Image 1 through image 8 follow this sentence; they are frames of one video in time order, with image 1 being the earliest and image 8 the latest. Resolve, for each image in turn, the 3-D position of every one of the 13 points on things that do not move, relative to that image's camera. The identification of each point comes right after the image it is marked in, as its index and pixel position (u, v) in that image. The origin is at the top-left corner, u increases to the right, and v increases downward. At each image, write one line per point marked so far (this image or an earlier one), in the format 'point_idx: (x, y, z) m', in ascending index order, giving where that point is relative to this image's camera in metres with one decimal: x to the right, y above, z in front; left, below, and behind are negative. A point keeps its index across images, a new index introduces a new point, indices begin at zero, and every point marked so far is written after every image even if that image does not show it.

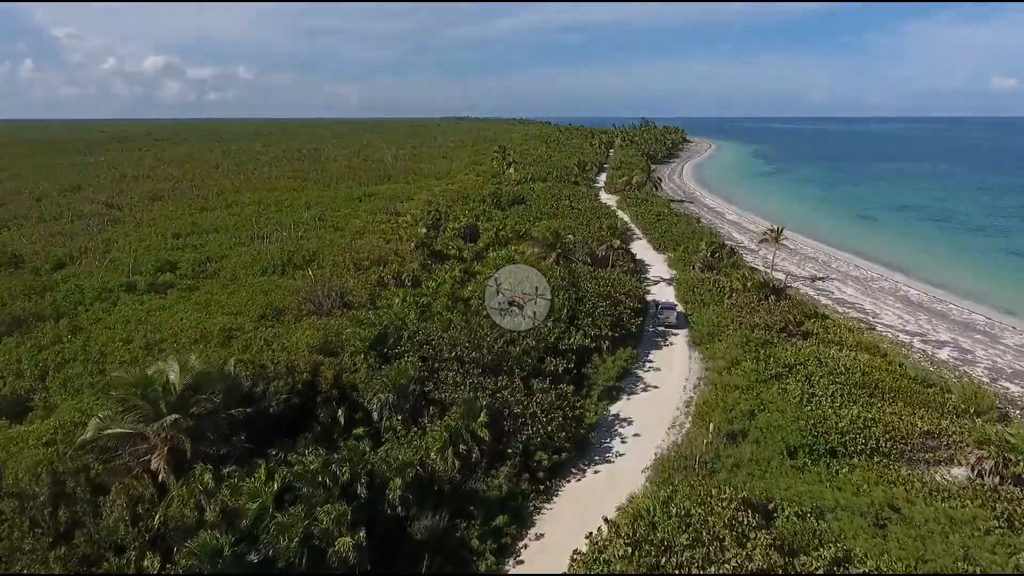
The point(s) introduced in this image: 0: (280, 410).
0: (-6.9, -3.7, +16.4) m
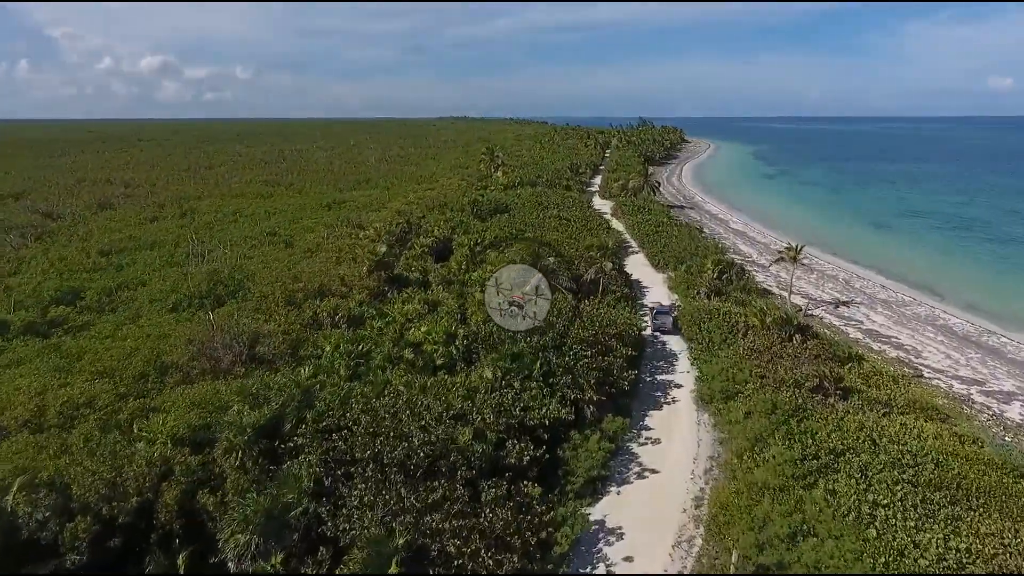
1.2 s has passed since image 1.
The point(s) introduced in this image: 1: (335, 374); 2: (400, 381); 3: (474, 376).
0: (-8.4, -5.4, +10.9) m
1: (-6.0, -3.1, +19.0) m
2: (-3.6, -3.0, +17.8) m
3: (-1.3, -3.0, +18.6) m
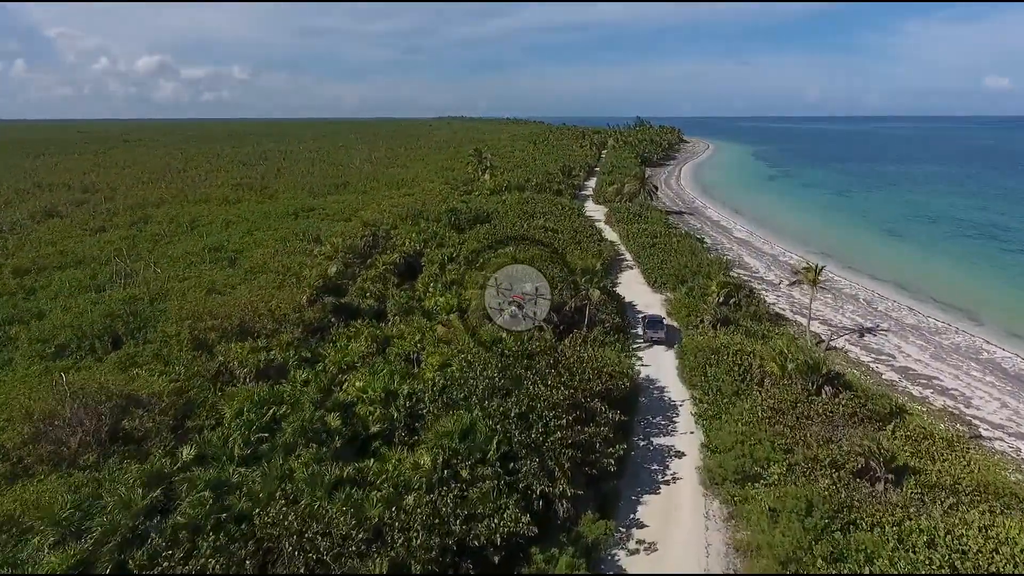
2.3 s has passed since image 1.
0: (-9.7, -6.8, +6.2) m
1: (-7.4, -4.5, +14.3) m
2: (-4.9, -4.4, +13.1) m
3: (-2.7, -4.4, +13.9) m
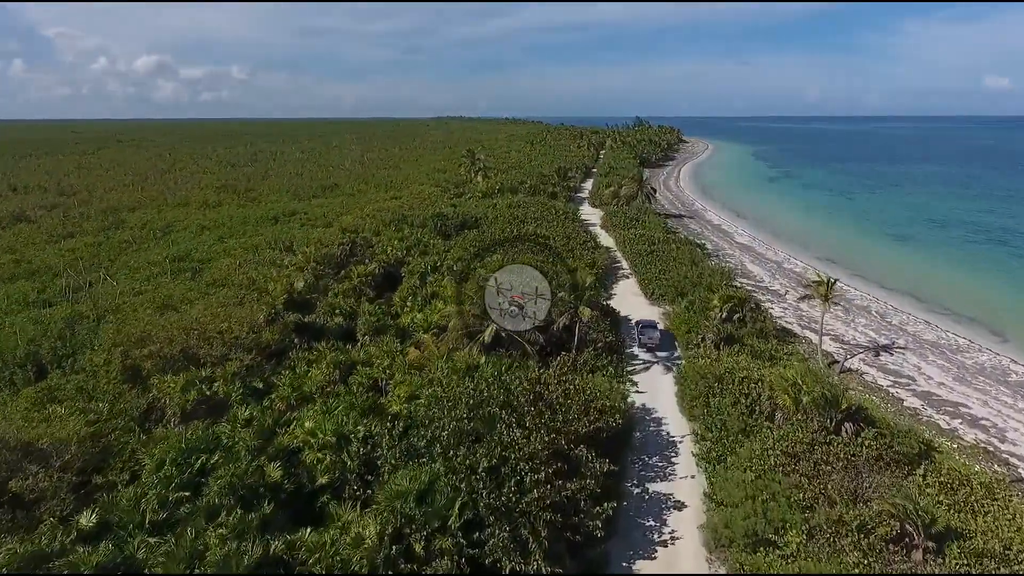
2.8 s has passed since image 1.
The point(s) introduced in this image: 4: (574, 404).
0: (-10.4, -7.5, +3.8) m
1: (-8.1, -5.3, +11.9) m
2: (-5.7, -5.1, +10.7) m
3: (-3.4, -5.1, +11.4) m
4: (+1.8, -3.6, +16.6) m
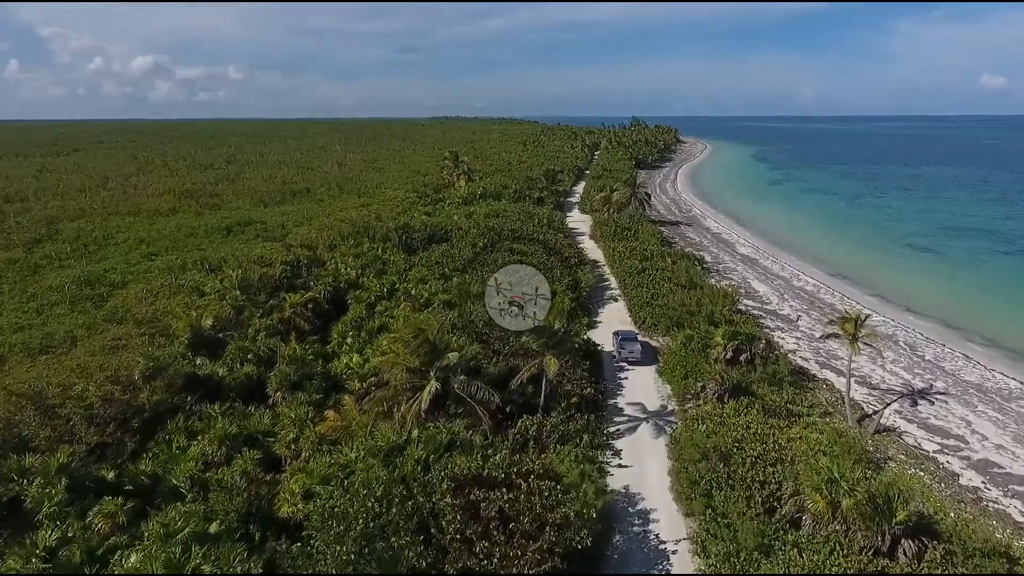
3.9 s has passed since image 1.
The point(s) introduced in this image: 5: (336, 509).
0: (-11.9, -8.9, -1.1) m
1: (-9.7, -6.7, +7.1) m
2: (-7.2, -6.6, +5.8) m
3: (-5.0, -6.5, +6.6) m
4: (+0.2, -5.0, +11.8) m
5: (-3.8, -4.7, +12.4) m
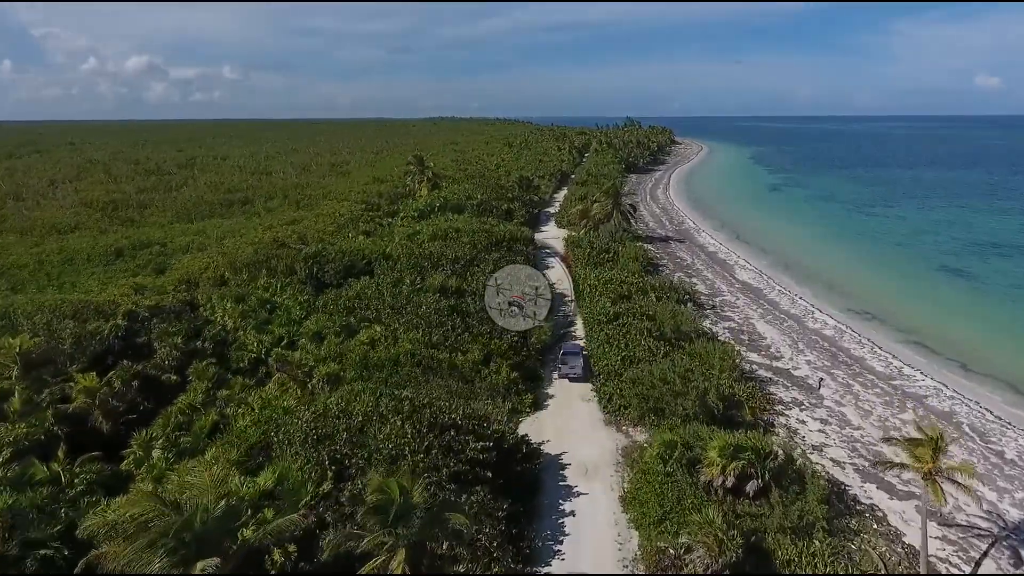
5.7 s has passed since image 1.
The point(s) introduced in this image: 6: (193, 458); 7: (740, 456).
0: (-14.9, -11.3, -9.0) m
1: (-12.7, -9.1, -0.9) m
2: (-10.2, -8.9, -2.1) m
3: (-8.0, -8.9, -1.3) m
4: (-2.8, -7.3, +3.9) m
5: (-6.8, -7.1, +4.5) m
6: (-8.8, -4.6, +15.5) m
7: (+6.0, -4.3, +14.5) m
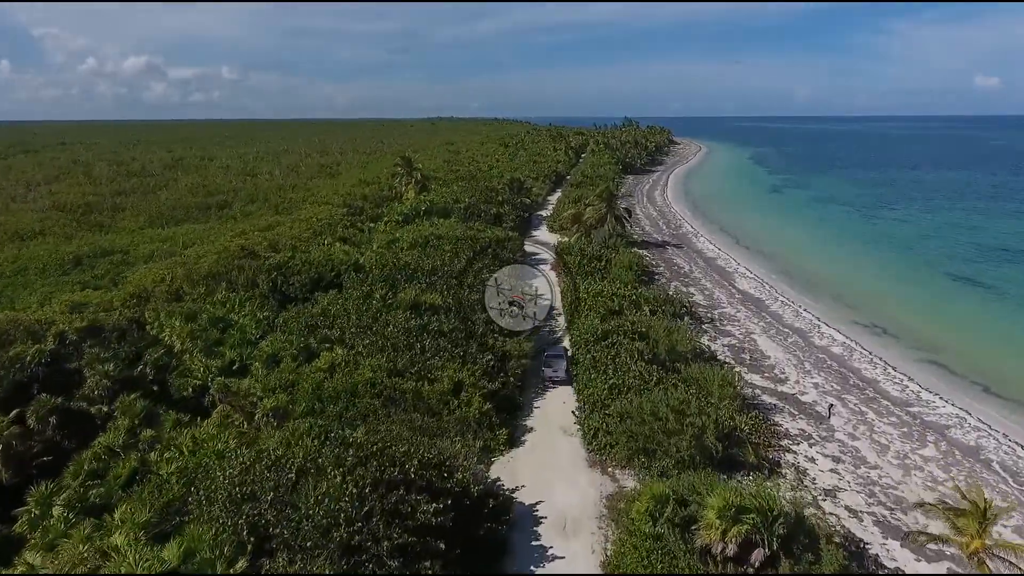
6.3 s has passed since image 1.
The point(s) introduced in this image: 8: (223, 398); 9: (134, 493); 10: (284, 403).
0: (-15.7, -12.0, -11.3) m
1: (-13.5, -9.8, -3.2) m
2: (-11.1, -9.6, -4.4) m
3: (-8.8, -9.6, -3.6) m
4: (-3.6, -8.0, +1.6) m
5: (-7.7, -7.7, +2.1) m
6: (-9.6, -5.2, +13.1) m
7: (+5.1, -4.9, +12.2) m
8: (-9.5, -3.4, +18.6) m
9: (-9.1, -4.8, +13.8) m
10: (-7.0, -3.6, +17.4) m
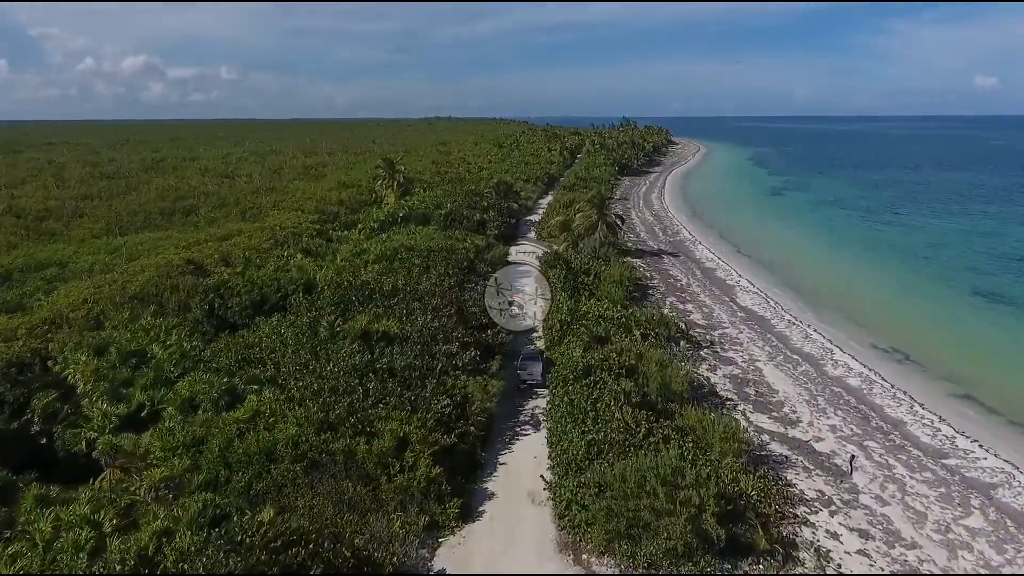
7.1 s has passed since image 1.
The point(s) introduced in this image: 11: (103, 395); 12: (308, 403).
0: (-16.9, -13.0, -14.7) m
1: (-14.7, -10.7, -6.6) m
2: (-12.2, -10.6, -7.8) m
3: (-10.0, -10.6, -7.0) m
4: (-4.8, -9.0, -1.8) m
5: (-8.9, -8.7, -1.2) m
6: (-10.8, -6.2, +9.8) m
7: (+3.9, -5.9, +8.9) m
8: (-10.7, -4.4, +15.2) m
9: (-10.3, -5.8, +10.4) m
10: (-8.2, -4.6, +14.1) m
11: (-12.9, -3.3, +17.7) m
12: (-6.0, -3.5, +16.6) m
